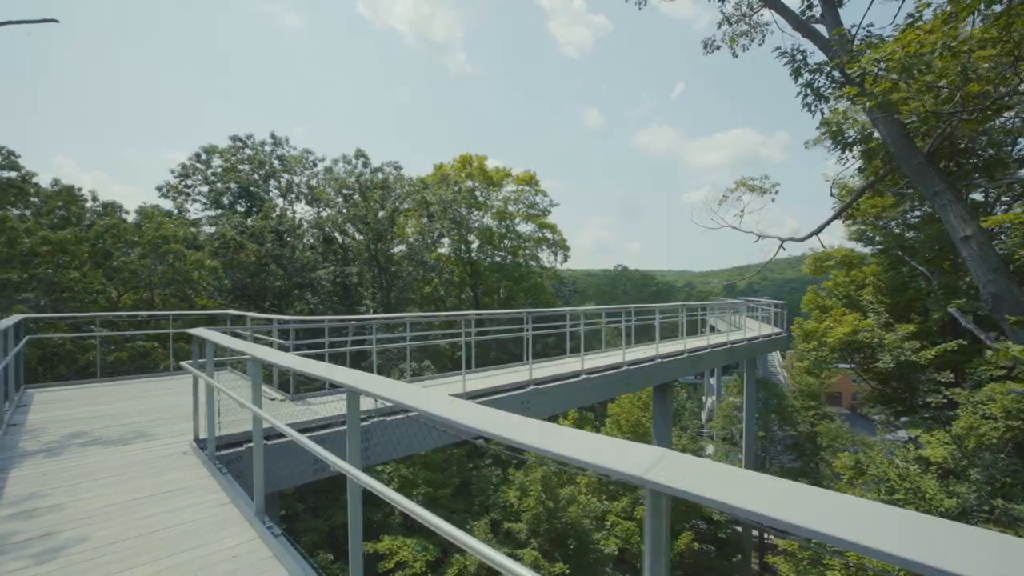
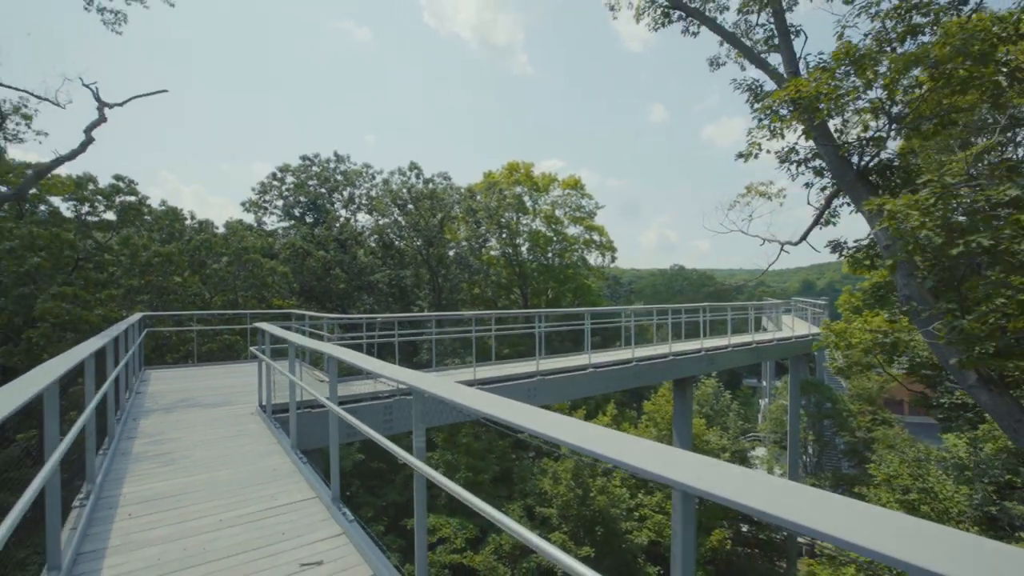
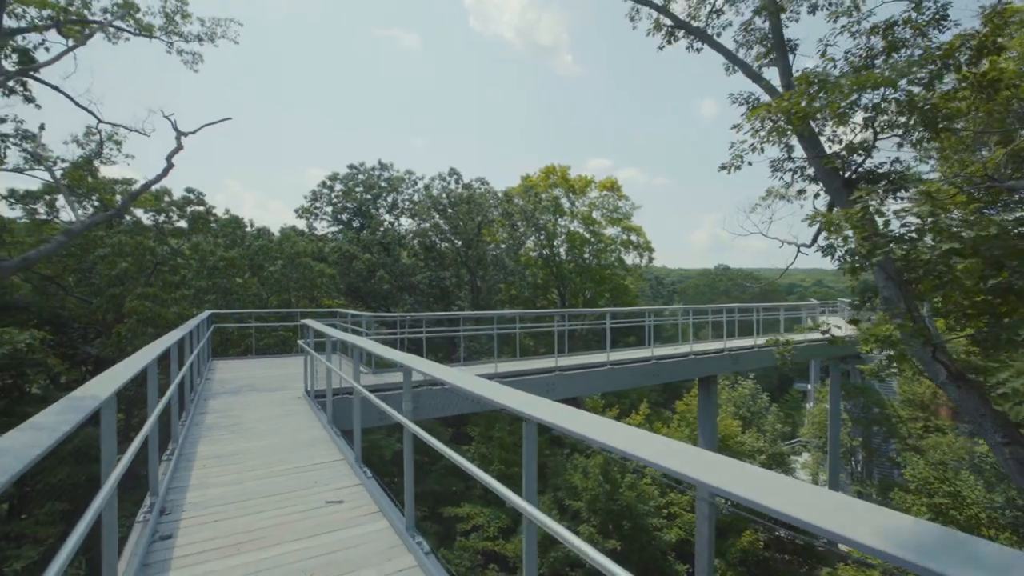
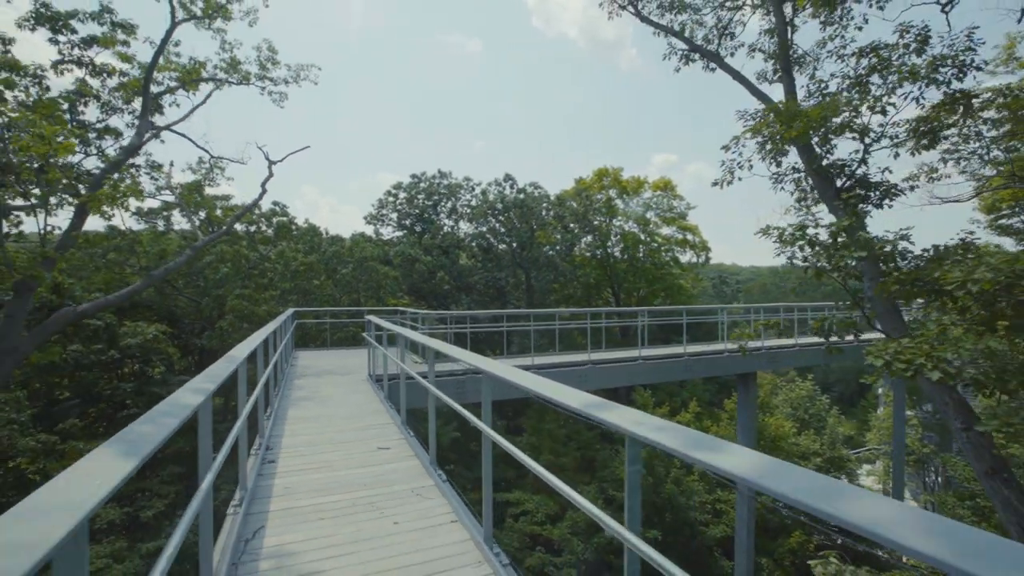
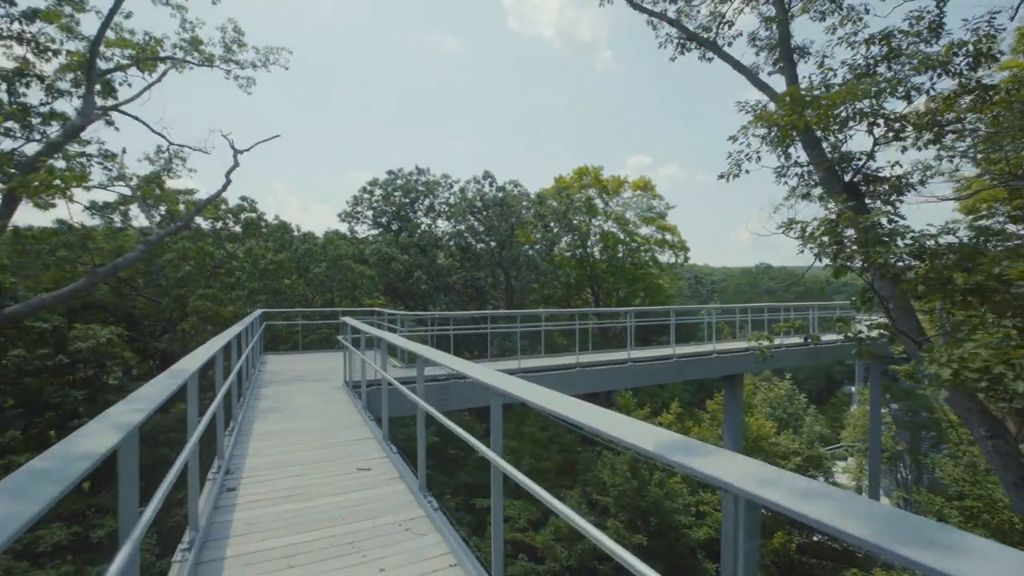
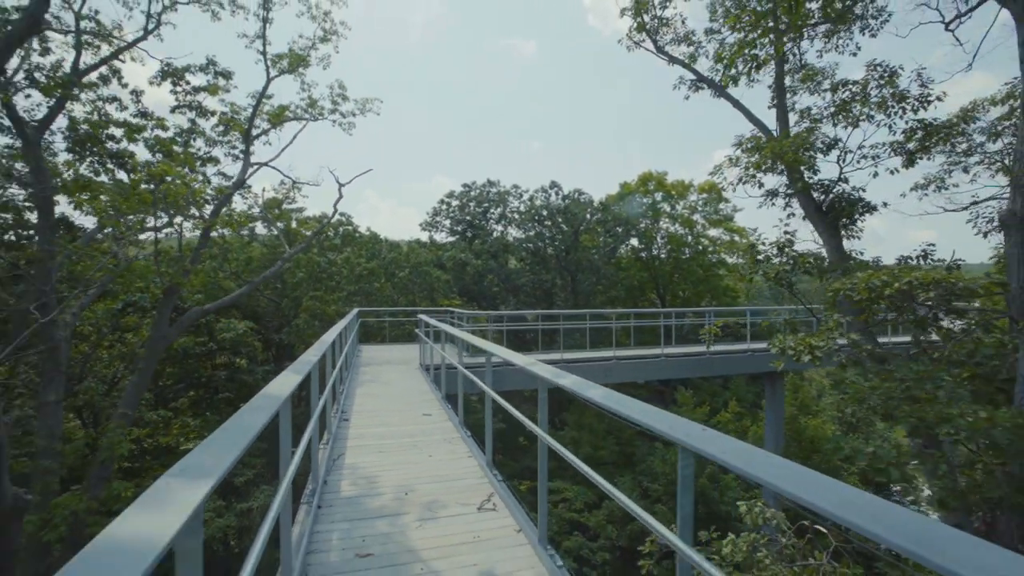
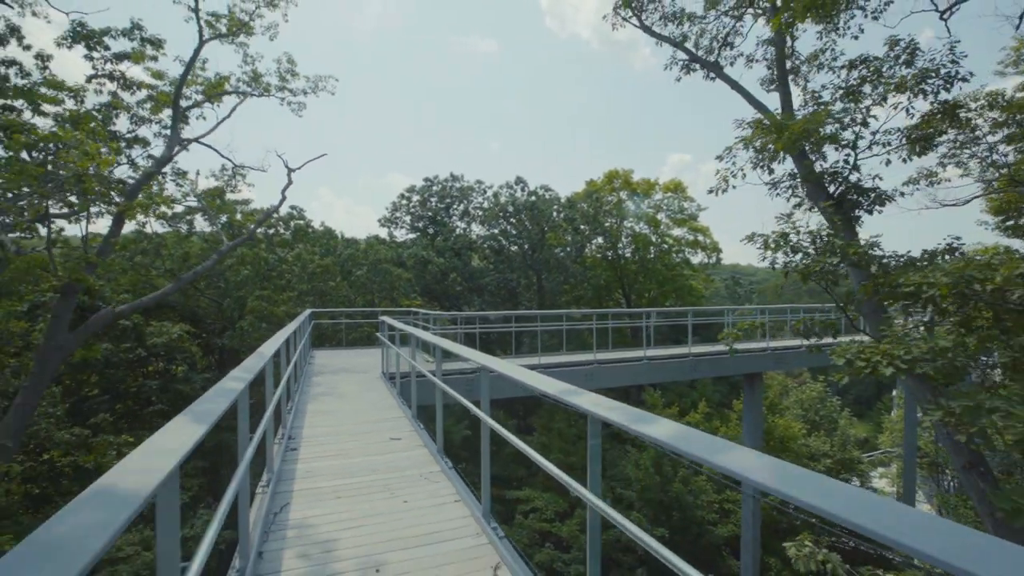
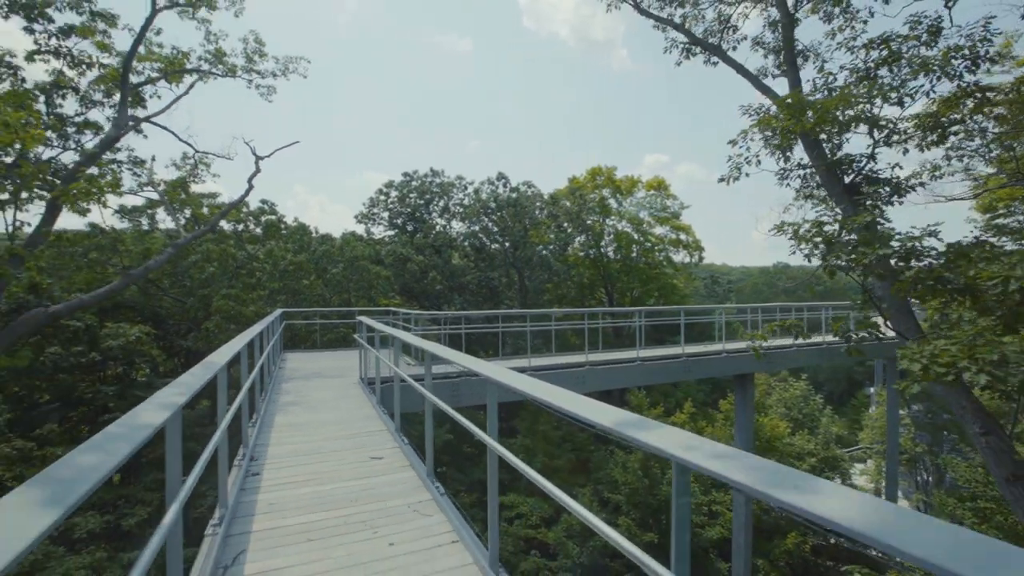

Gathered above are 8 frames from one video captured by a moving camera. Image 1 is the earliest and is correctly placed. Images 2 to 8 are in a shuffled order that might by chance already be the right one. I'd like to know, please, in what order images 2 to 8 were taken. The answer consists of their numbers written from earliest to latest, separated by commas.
2, 3, 5, 8, 4, 7, 6
